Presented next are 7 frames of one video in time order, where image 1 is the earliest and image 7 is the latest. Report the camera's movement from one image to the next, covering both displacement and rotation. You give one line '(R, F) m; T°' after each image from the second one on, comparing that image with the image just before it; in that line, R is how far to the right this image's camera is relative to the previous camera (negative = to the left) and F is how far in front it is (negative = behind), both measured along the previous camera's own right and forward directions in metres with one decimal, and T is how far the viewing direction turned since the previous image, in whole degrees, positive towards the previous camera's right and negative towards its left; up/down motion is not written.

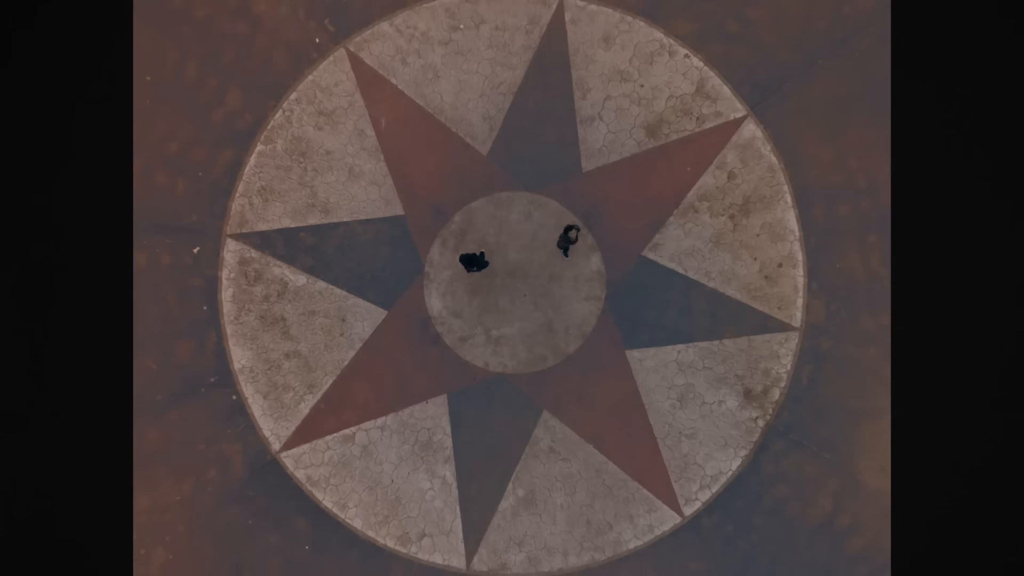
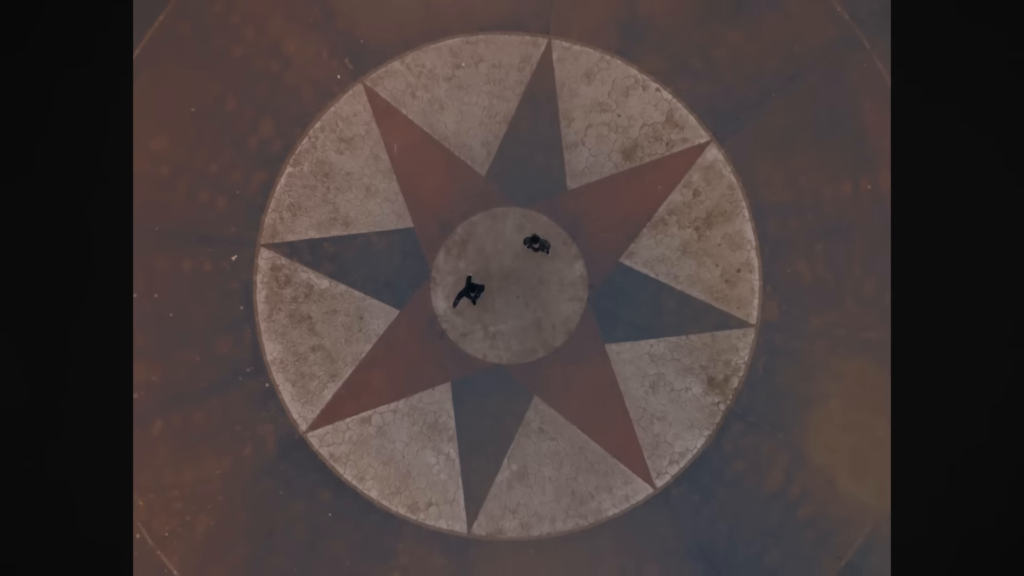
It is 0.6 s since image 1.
(+0.1, -1.8) m; 0°
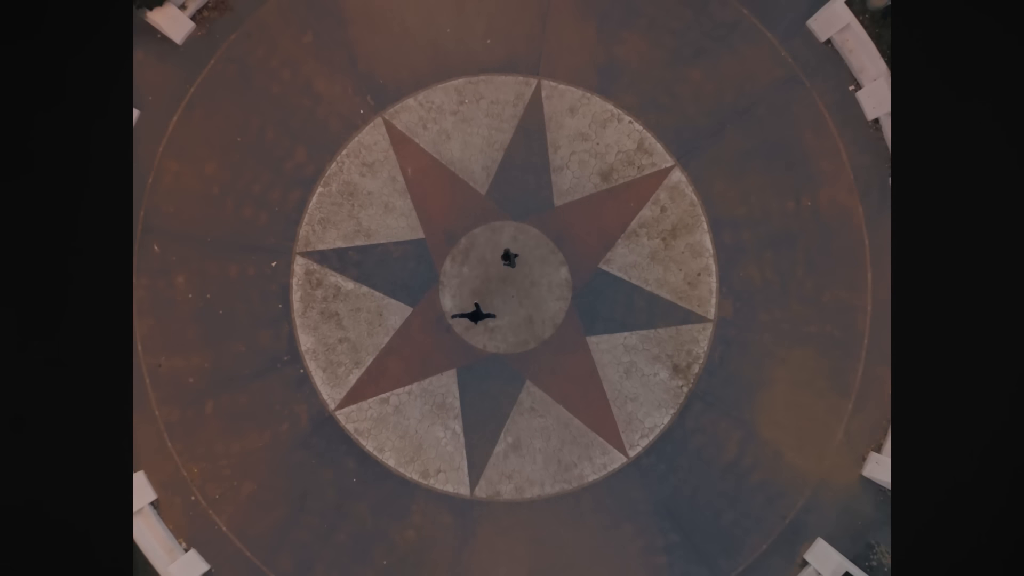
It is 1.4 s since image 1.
(+0.1, -2.5) m; 0°
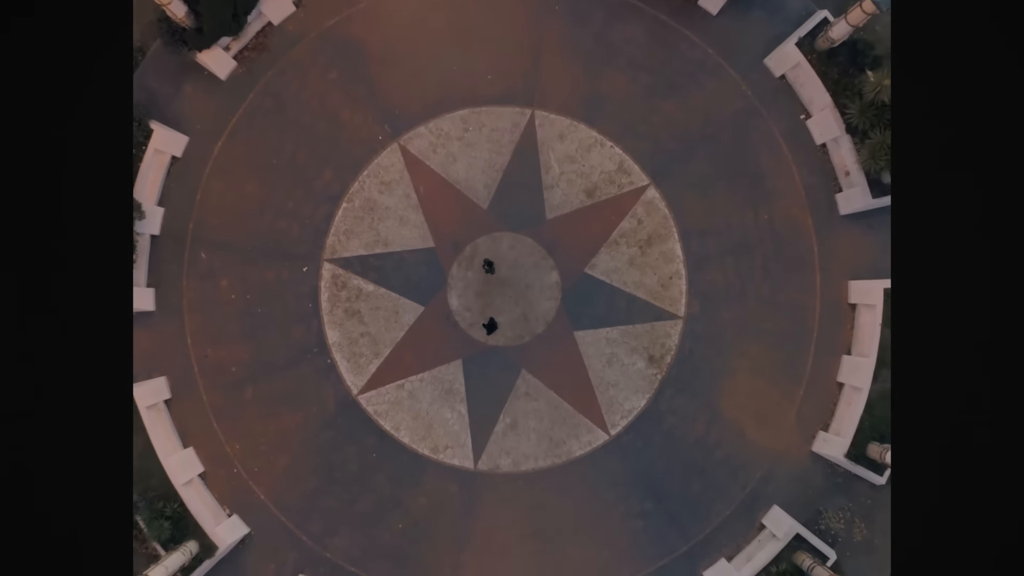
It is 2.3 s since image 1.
(+0.1, -2.5) m; 0°
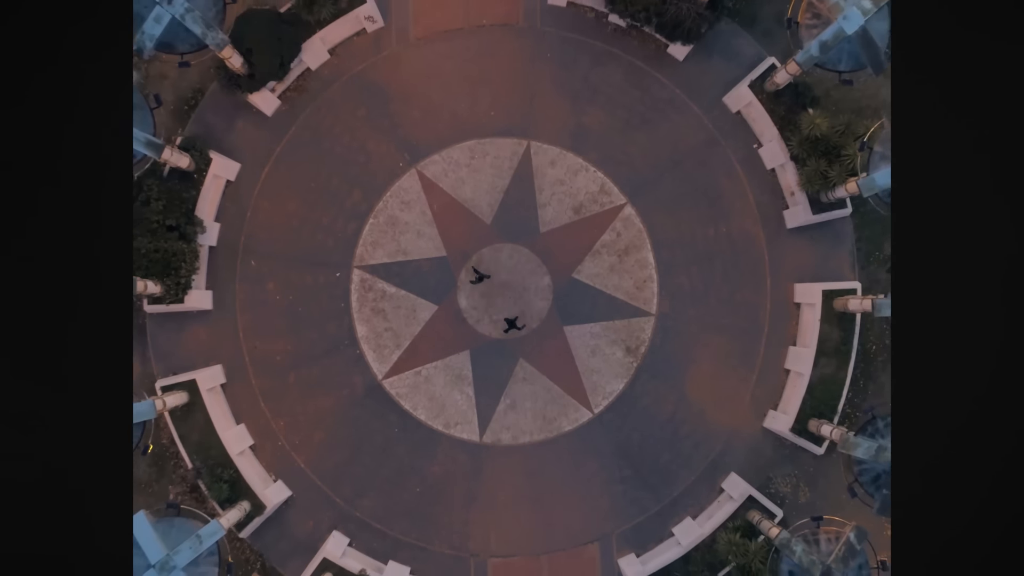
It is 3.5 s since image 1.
(0.0, -3.5) m; 0°
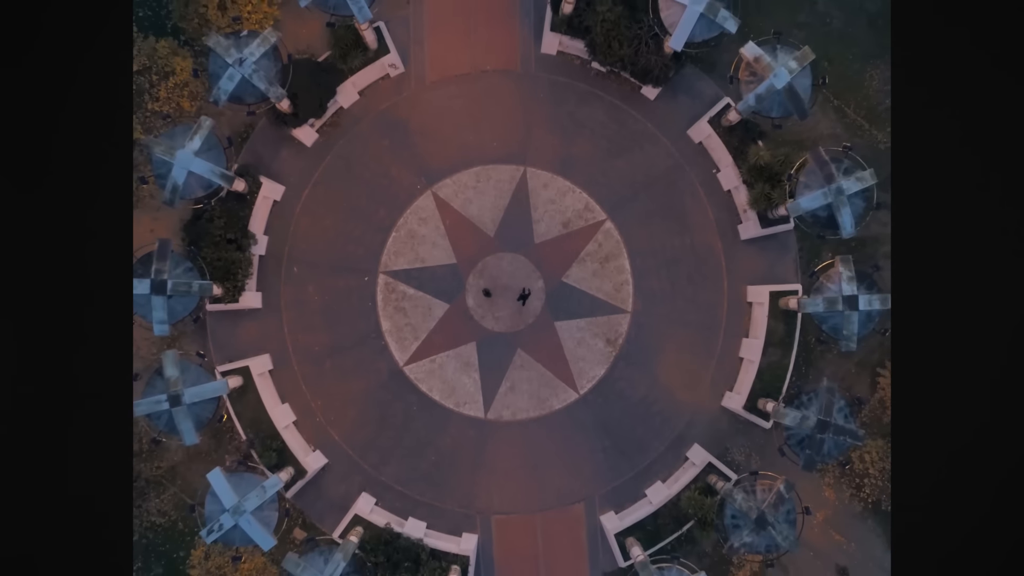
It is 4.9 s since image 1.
(0.0, -4.3) m; 0°
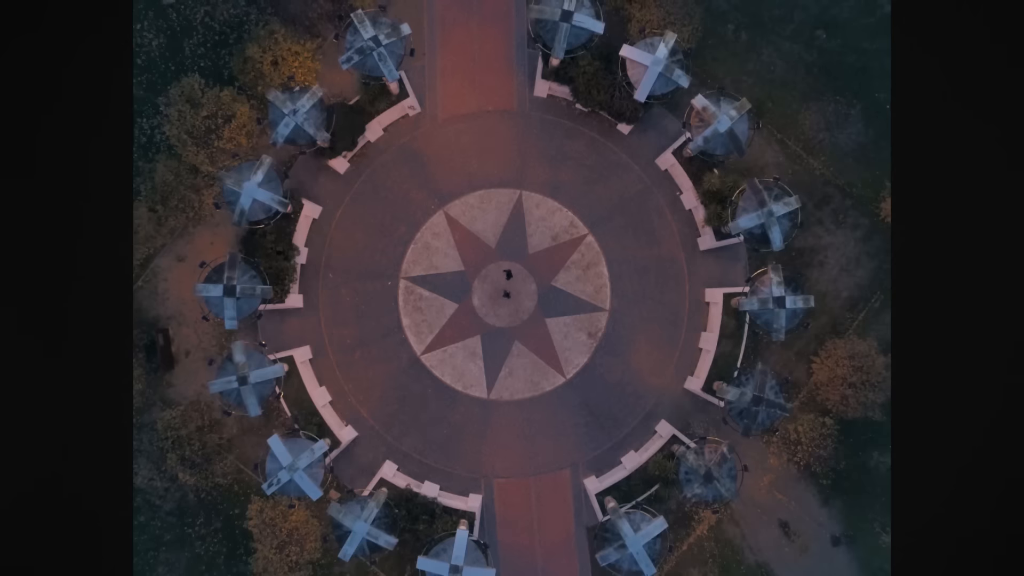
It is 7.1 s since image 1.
(+0.1, -5.4) m; 0°
